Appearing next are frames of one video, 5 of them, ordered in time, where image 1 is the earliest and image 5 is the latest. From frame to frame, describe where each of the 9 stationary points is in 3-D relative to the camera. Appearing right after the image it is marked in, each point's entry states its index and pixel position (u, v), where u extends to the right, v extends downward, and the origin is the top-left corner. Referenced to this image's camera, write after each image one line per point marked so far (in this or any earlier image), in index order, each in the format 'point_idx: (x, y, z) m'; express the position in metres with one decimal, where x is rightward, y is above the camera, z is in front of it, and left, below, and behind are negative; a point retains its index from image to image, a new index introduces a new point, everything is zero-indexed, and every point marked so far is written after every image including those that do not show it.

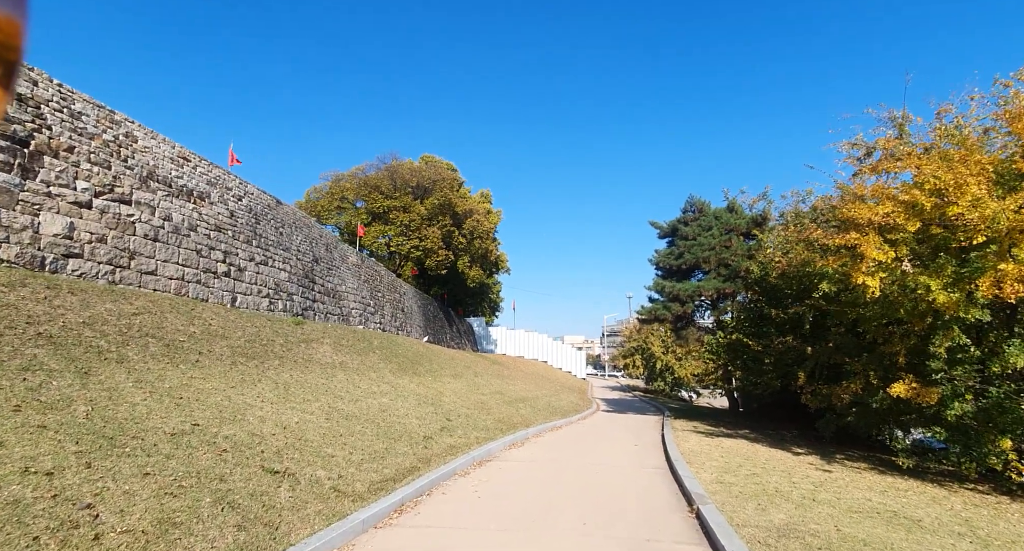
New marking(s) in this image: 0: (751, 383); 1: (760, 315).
0: (+7.4, -3.3, +15.6) m
1: (+7.6, -1.2, +15.6) m
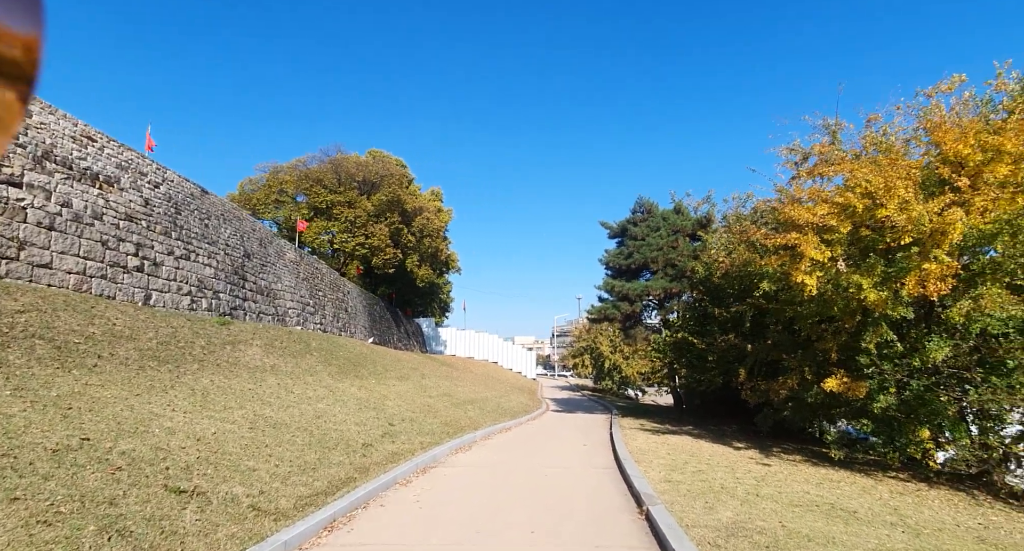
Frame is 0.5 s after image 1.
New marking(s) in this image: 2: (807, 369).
0: (+5.8, -3.3, +16.0) m
1: (+6.1, -1.2, +16.0) m
2: (+6.4, -2.0, +11.0) m
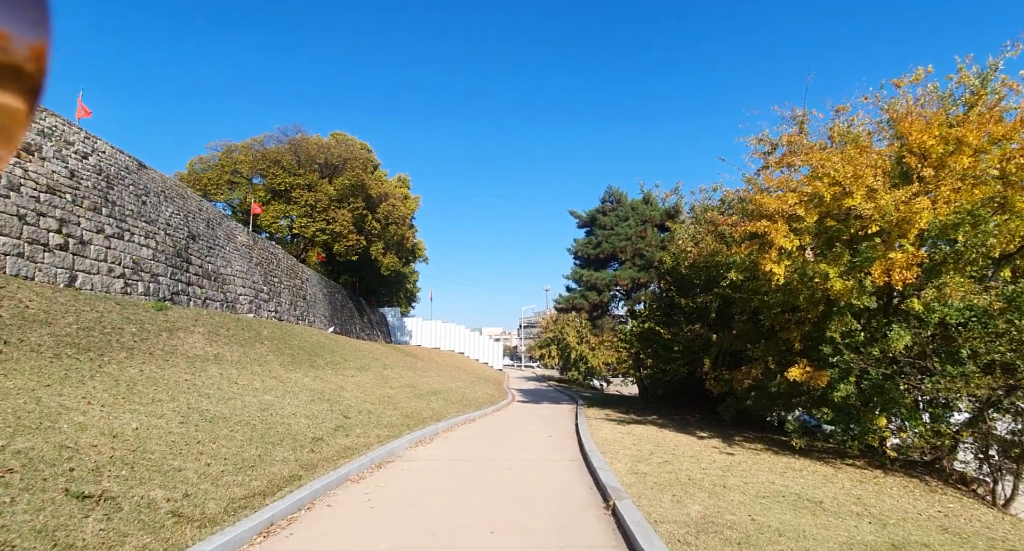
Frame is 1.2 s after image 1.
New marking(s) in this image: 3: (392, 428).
0: (+4.7, -3.0, +16.0) m
1: (+5.0, -0.9, +16.0) m
2: (+5.6, -1.8, +11.1) m
3: (-2.5, -3.1, +10.2) m
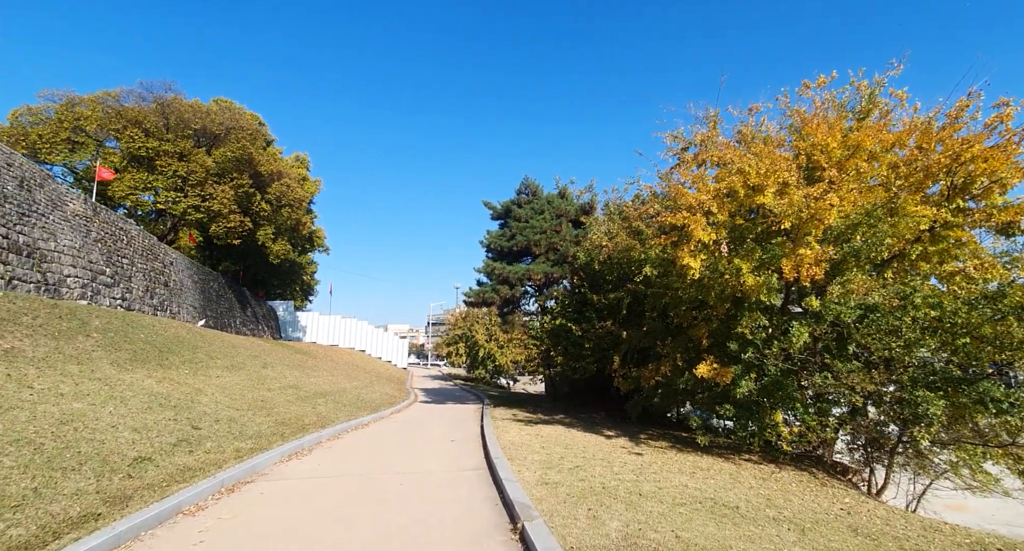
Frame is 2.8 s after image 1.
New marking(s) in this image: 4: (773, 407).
0: (+1.8, -2.9, +15.6) m
1: (+2.1, -0.8, +15.7) m
2: (+3.6, -1.8, +11.0) m
3: (-4.3, -2.8, +8.6) m
4: (+4.8, -2.4, +9.3) m
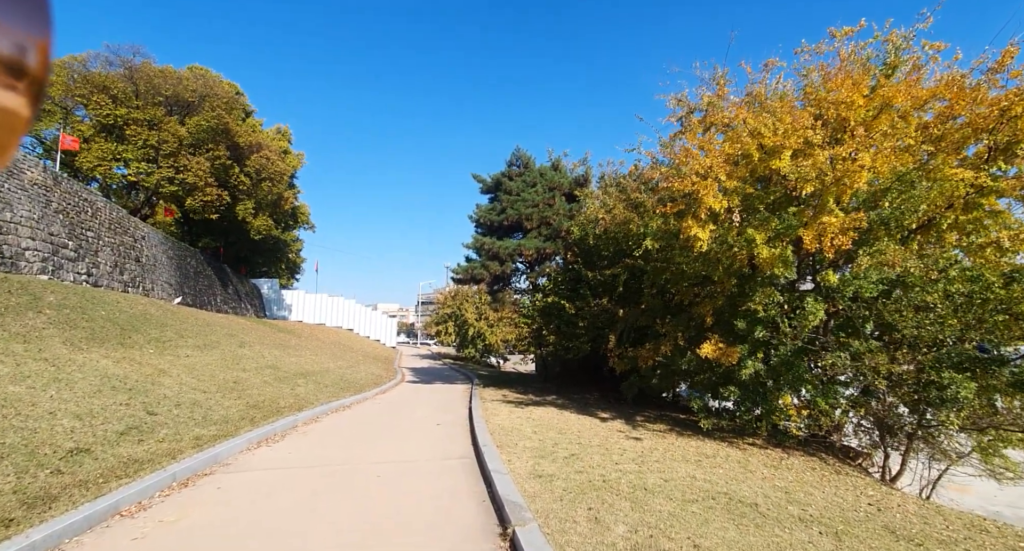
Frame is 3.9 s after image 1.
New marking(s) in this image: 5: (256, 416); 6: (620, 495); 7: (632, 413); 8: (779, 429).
0: (+1.5, -2.1, +14.9) m
1: (+1.8, -0.1, +14.9) m
2: (+3.4, -1.2, +10.3) m
3: (-4.4, -2.3, +7.8) m
4: (+4.7, -2.0, +8.7) m
5: (-4.7, -2.5, +9.5) m
6: (+1.1, -2.2, +5.1) m
7: (+2.9, -3.4, +12.5) m
8: (+4.7, -2.7, +8.9) m
